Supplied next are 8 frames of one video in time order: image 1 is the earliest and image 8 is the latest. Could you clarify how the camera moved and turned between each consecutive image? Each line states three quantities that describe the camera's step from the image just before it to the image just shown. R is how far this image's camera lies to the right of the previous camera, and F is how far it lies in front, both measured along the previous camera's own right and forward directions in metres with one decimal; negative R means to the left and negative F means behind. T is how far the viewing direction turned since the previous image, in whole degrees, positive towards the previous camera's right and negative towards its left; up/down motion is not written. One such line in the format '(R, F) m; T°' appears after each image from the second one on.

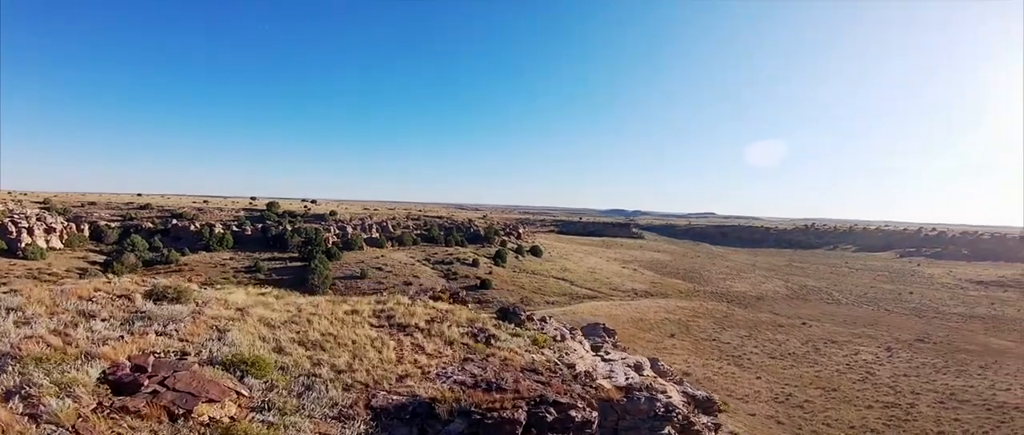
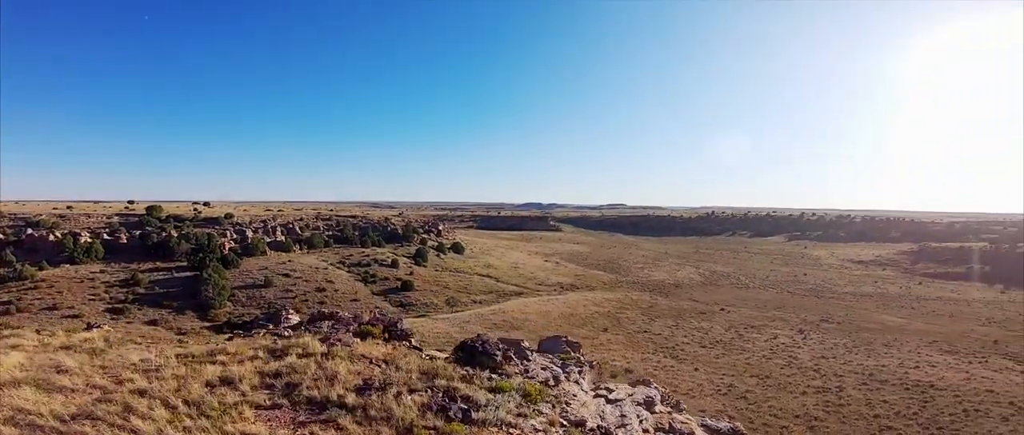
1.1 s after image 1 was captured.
(-0.5, +2.3) m; +9°
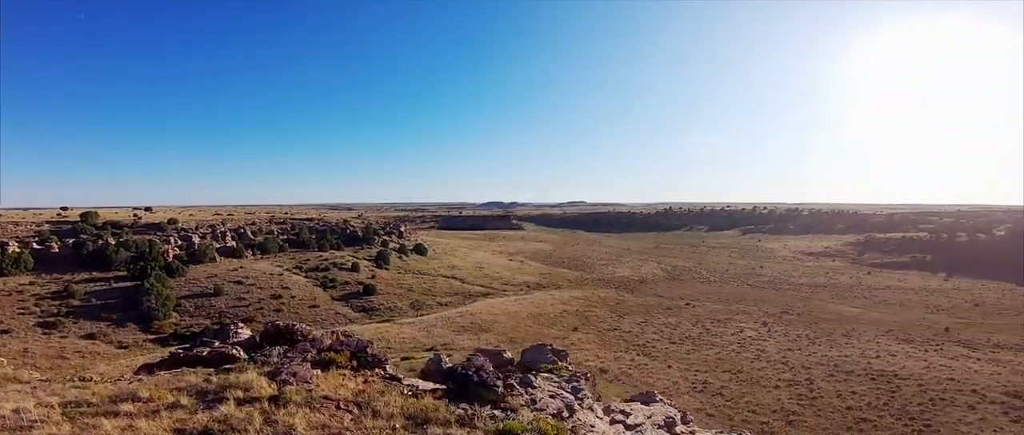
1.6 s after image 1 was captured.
(-0.3, +1.0) m; +4°
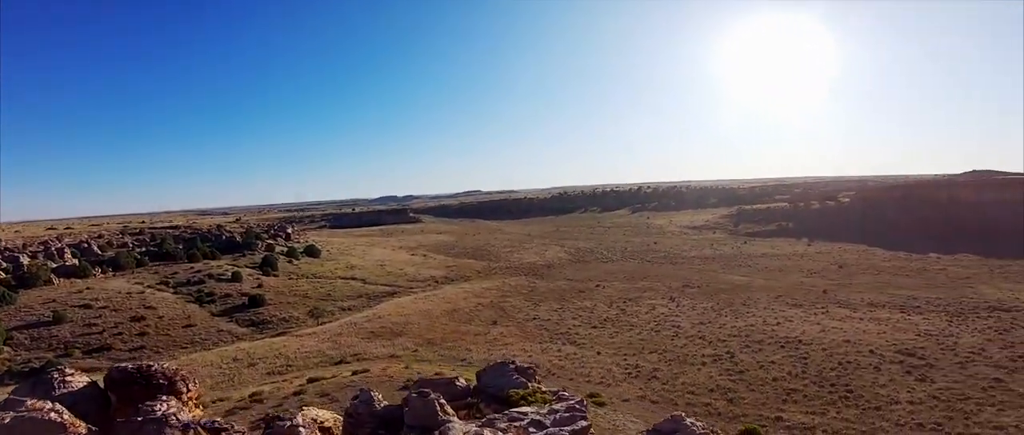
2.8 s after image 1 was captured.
(-0.7, +2.2) m; +11°
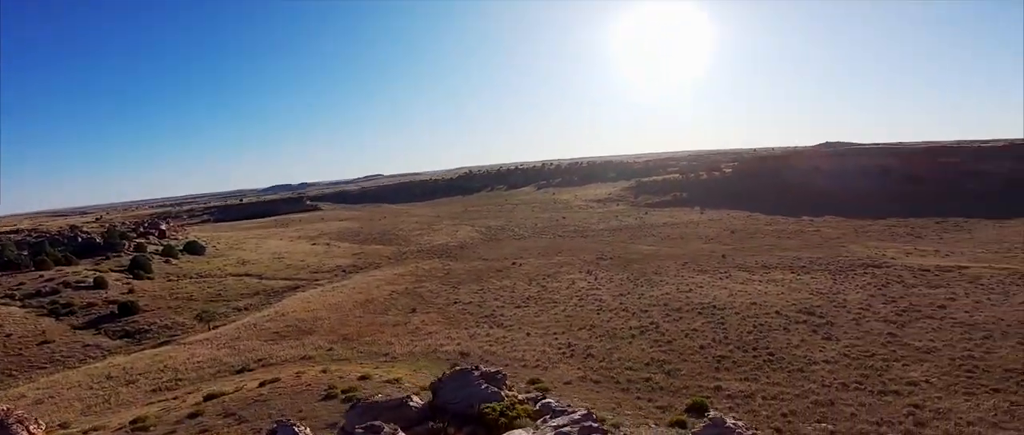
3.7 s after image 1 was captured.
(-0.6, +1.5) m; +10°
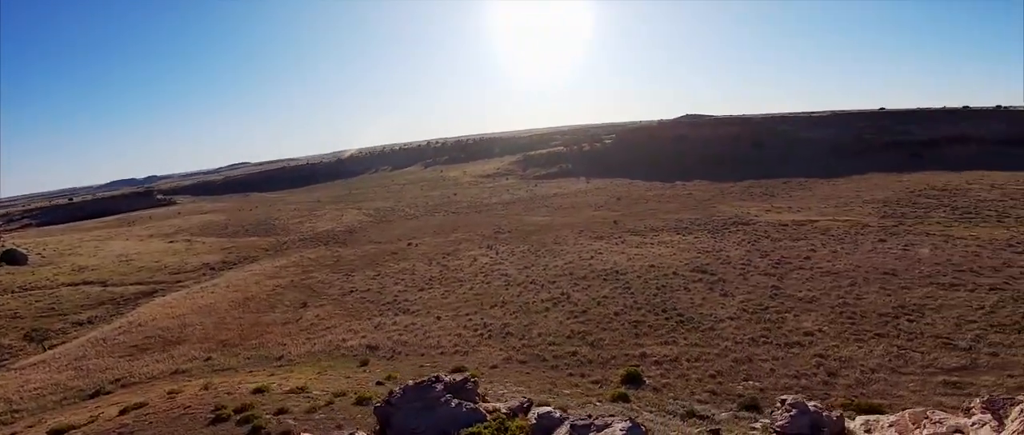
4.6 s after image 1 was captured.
(-0.7, +1.4) m; +12°
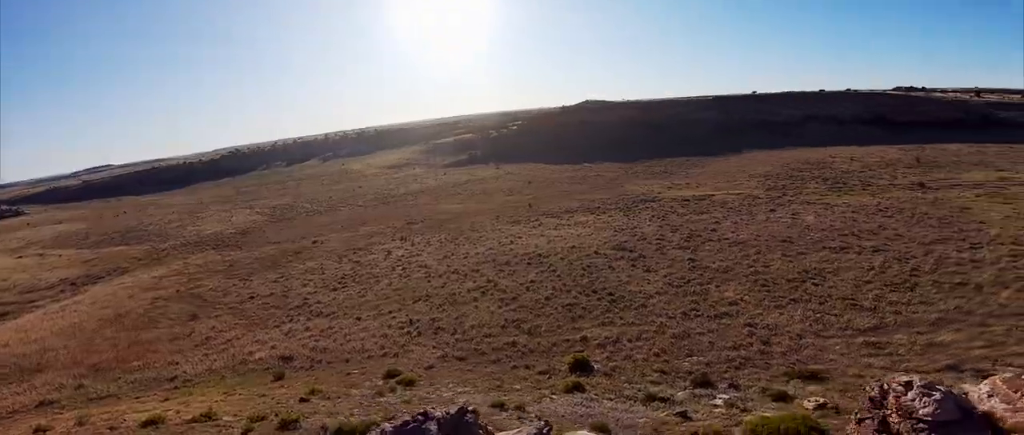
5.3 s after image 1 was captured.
(-0.6, +1.0) m; +10°
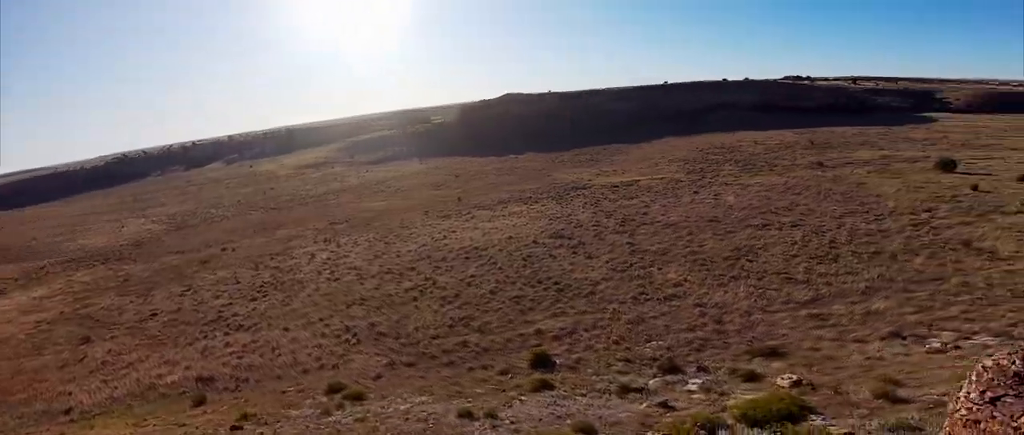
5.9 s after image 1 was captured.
(-0.6, +0.8) m; +8°
